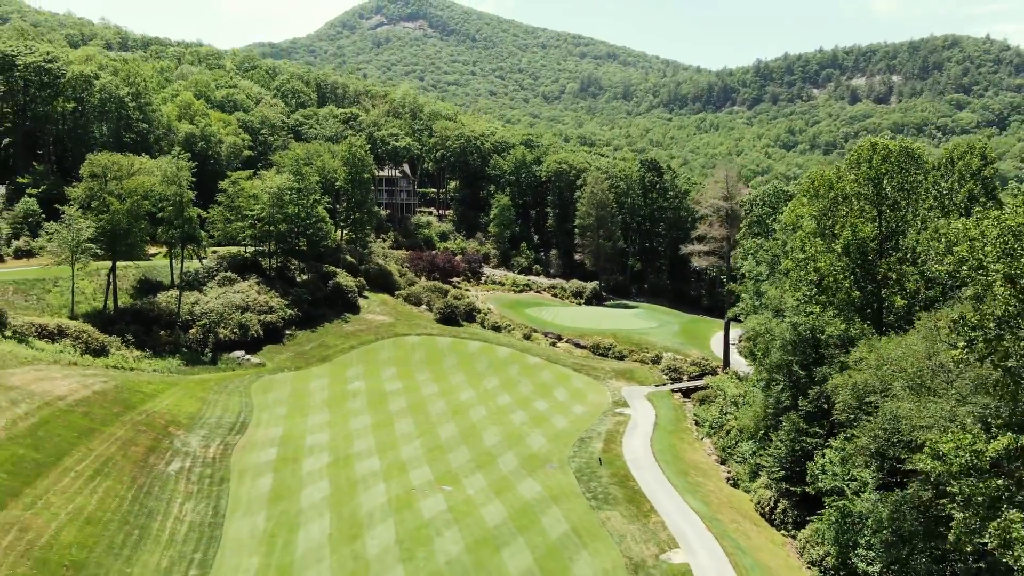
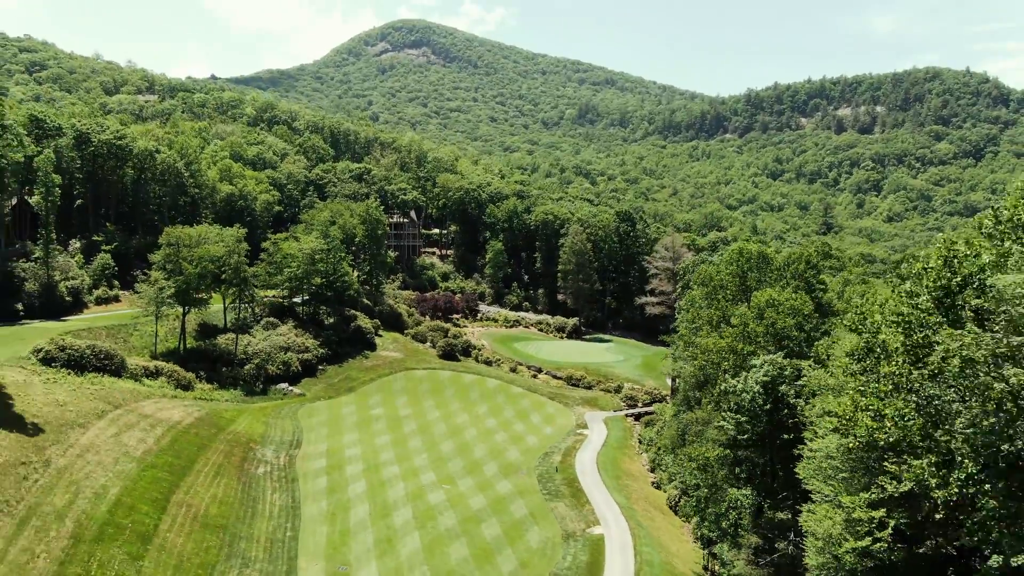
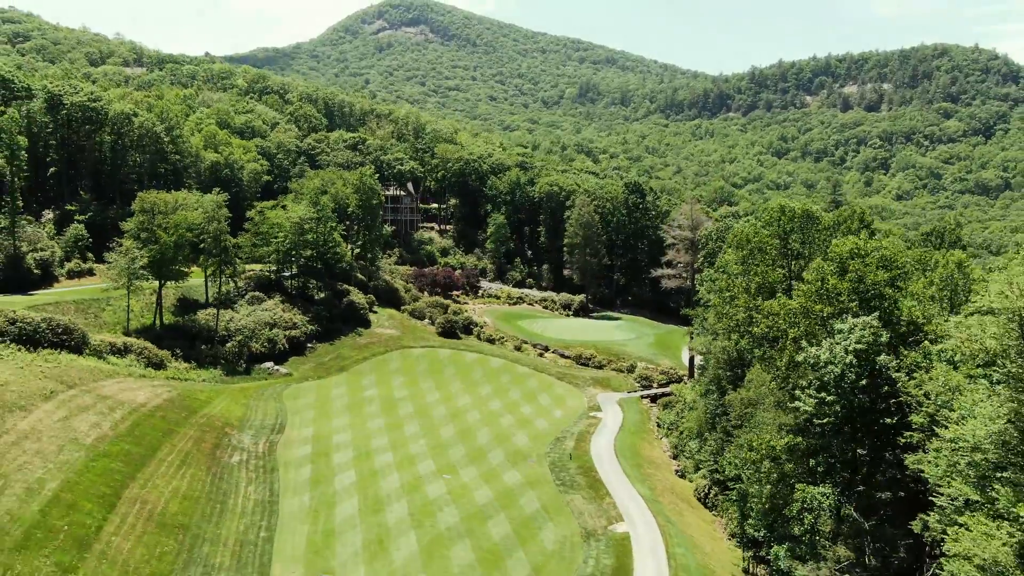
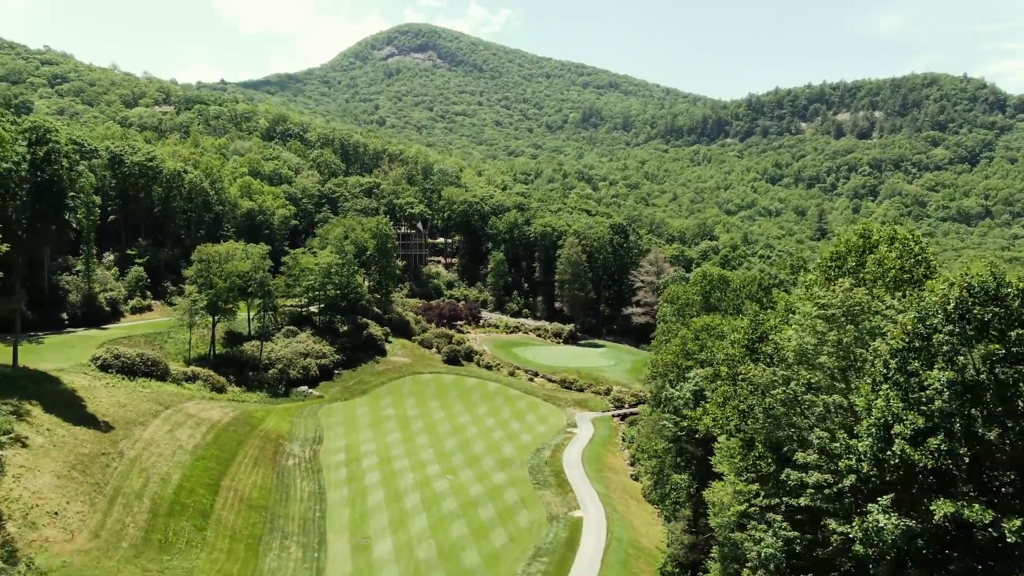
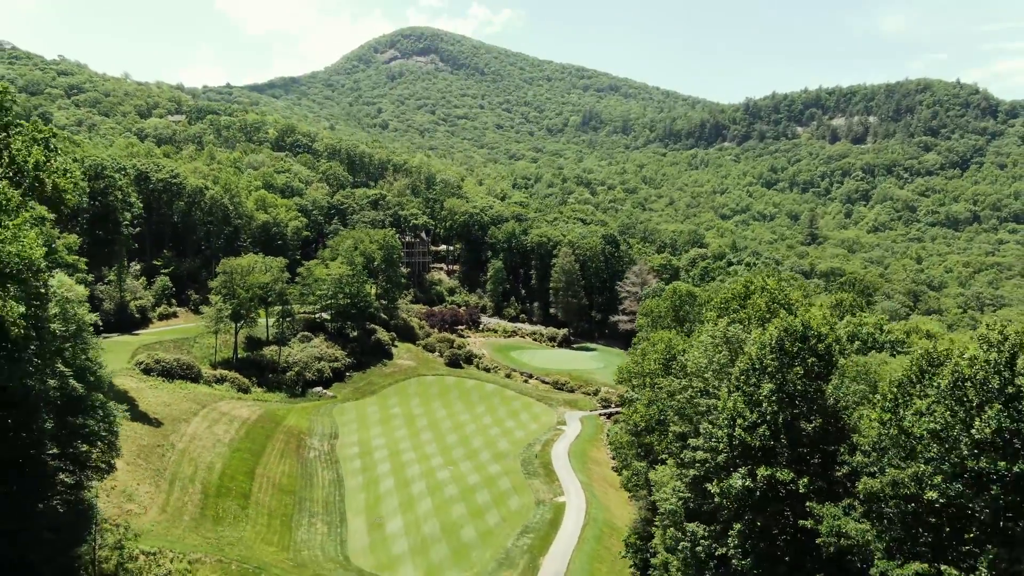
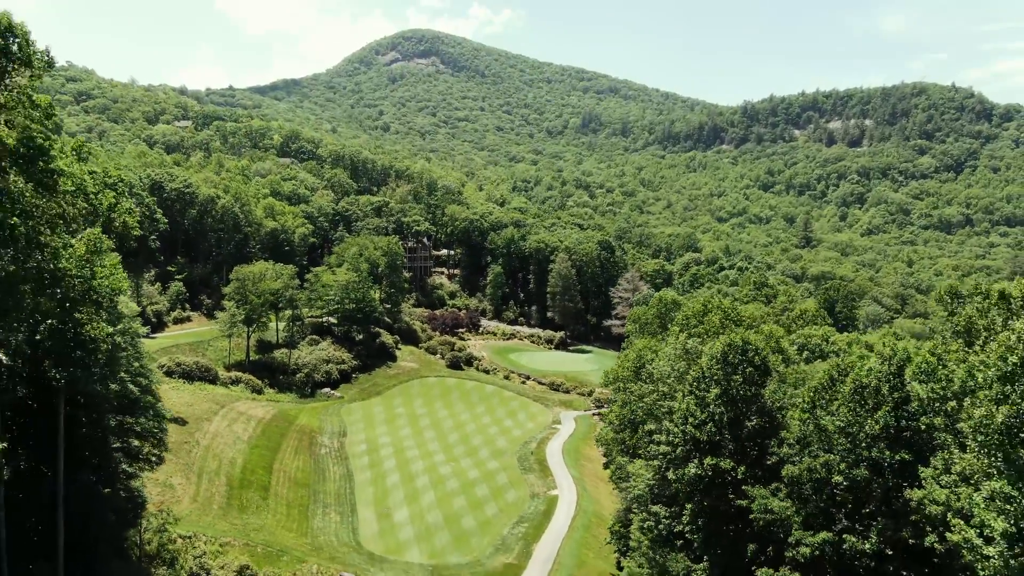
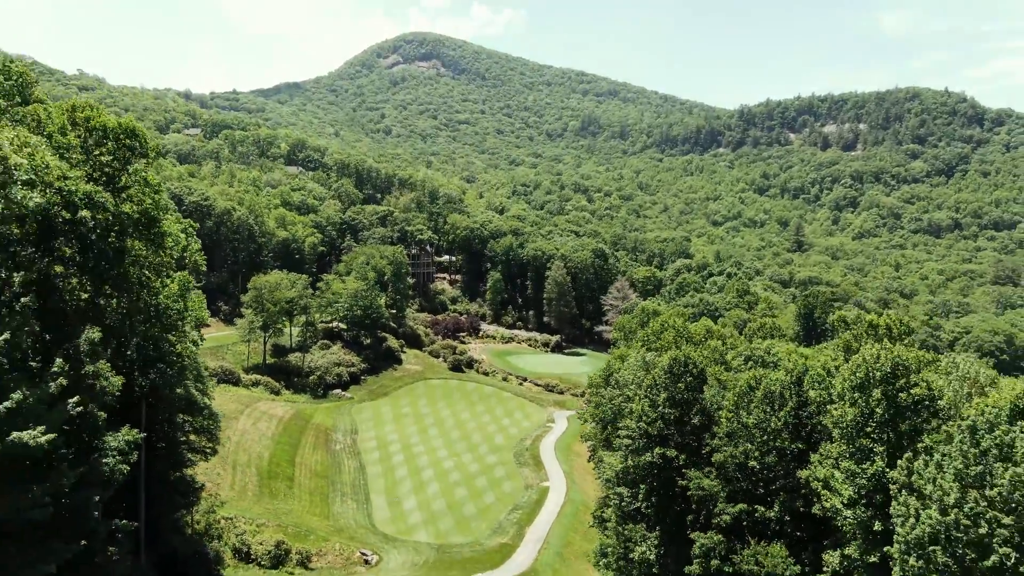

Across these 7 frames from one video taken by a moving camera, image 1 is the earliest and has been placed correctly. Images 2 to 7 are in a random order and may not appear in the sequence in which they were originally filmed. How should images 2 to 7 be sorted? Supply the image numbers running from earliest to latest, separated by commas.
3, 2, 4, 5, 6, 7
